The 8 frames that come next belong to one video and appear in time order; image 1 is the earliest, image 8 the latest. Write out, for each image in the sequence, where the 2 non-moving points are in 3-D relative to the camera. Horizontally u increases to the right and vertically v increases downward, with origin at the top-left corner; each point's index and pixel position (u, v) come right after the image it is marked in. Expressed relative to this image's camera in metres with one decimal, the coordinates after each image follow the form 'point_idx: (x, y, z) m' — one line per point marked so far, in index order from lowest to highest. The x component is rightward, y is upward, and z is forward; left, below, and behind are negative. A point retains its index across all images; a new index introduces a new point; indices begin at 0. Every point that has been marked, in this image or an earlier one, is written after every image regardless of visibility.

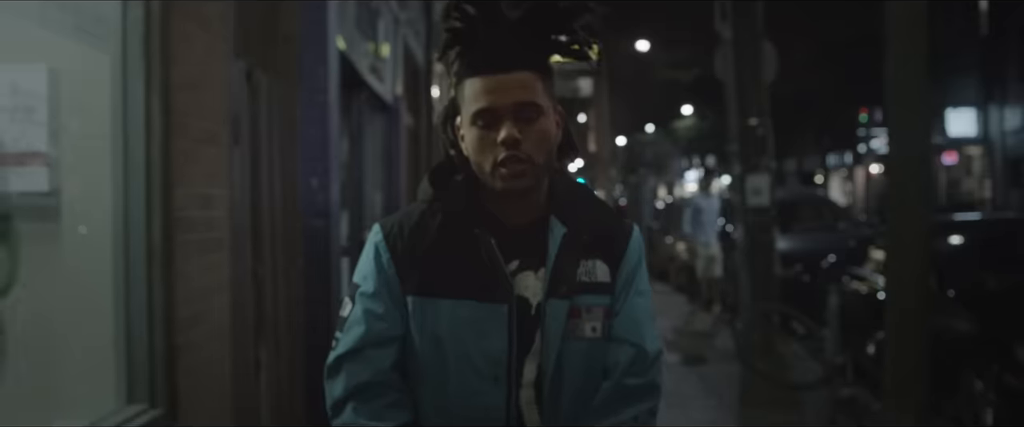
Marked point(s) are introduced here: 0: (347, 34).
0: (-1.2, +1.3, +8.0) m
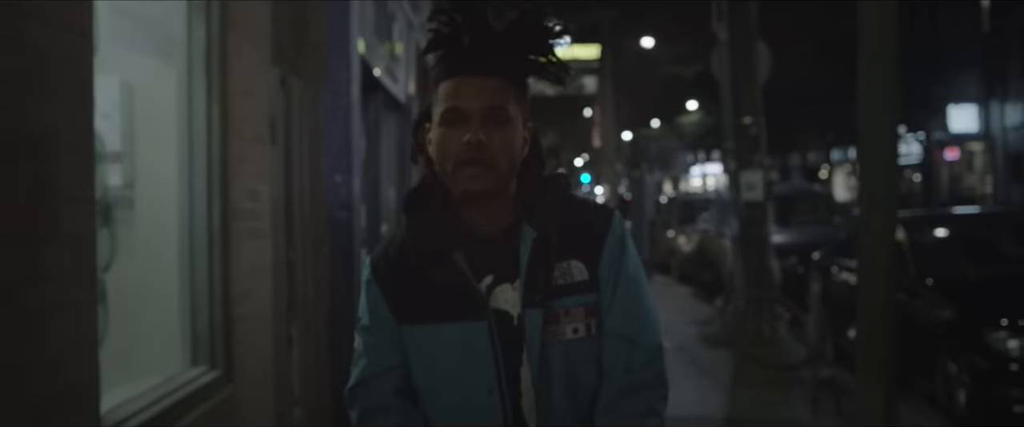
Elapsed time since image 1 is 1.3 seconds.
0: (-1.1, +1.4, +8.7) m
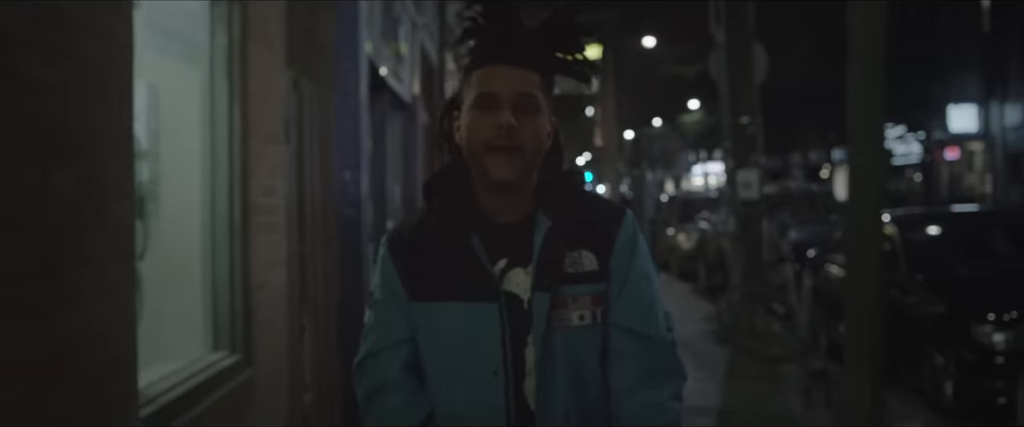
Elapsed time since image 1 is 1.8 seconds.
0: (-1.1, +1.4, +9.0) m
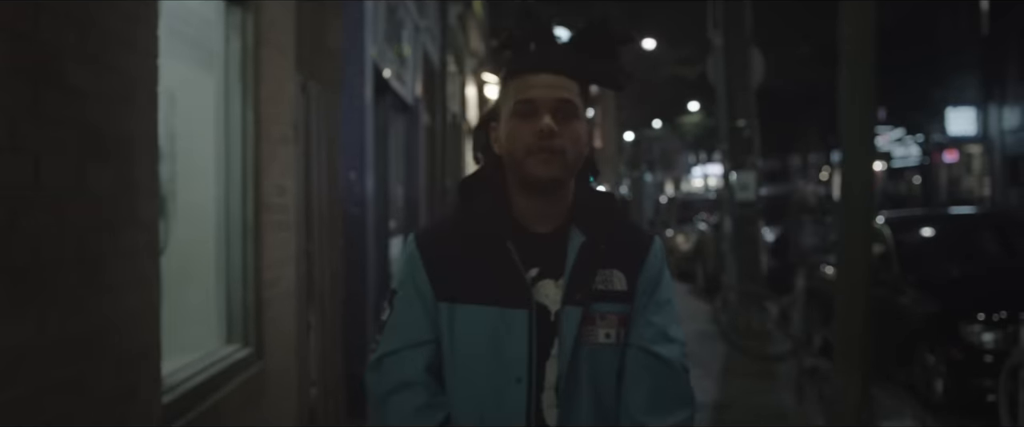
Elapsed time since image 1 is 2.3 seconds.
0: (-1.1, +1.4, +9.2) m
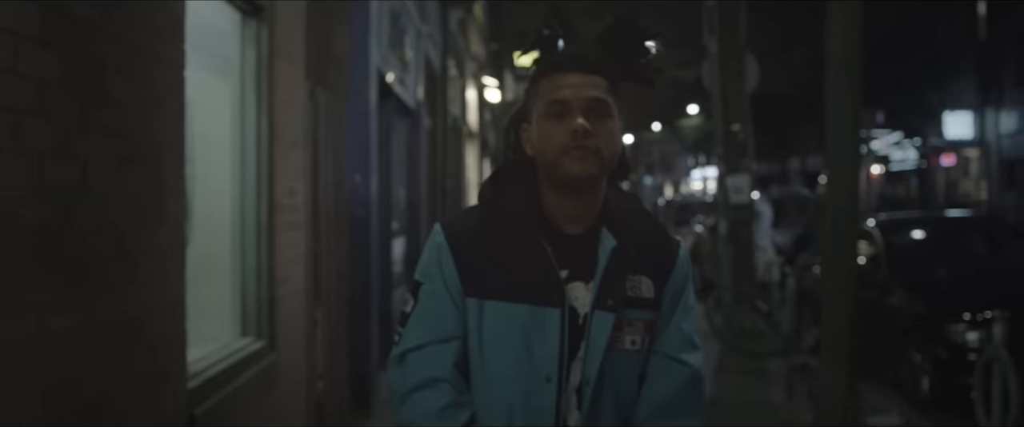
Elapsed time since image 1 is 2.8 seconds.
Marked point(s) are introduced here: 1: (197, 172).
0: (-1.1, +1.4, +9.5) m
1: (-1.4, +0.2, +5.0) m
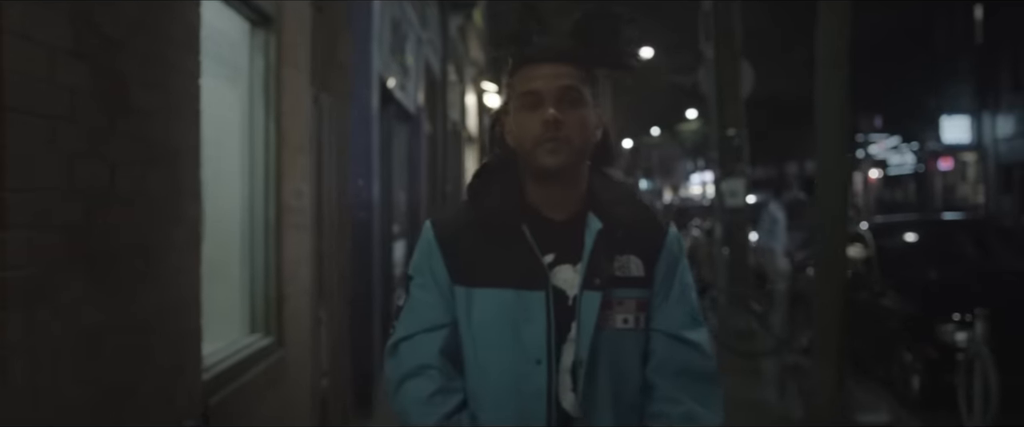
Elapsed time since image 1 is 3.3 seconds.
0: (-1.1, +1.4, +9.7) m
1: (-1.4, +0.2, +5.2) m
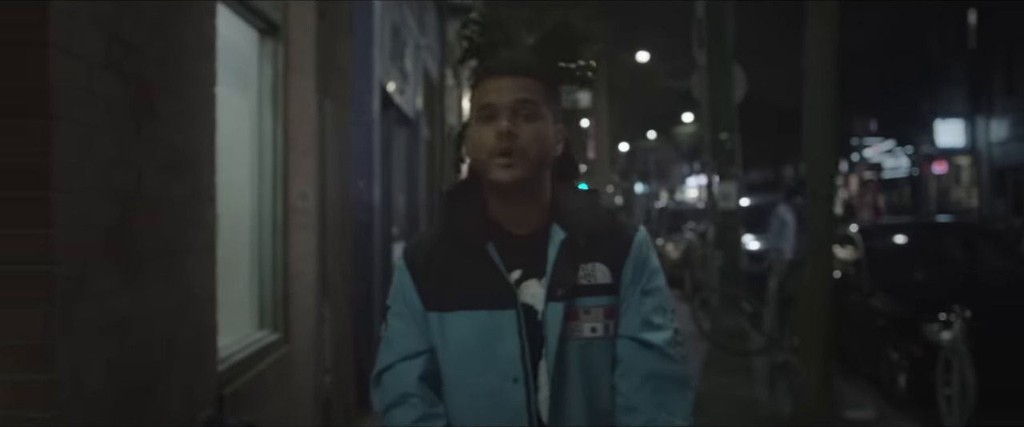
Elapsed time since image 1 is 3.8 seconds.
0: (-1.2, +1.4, +10.0) m
1: (-1.4, +0.2, +5.5) m
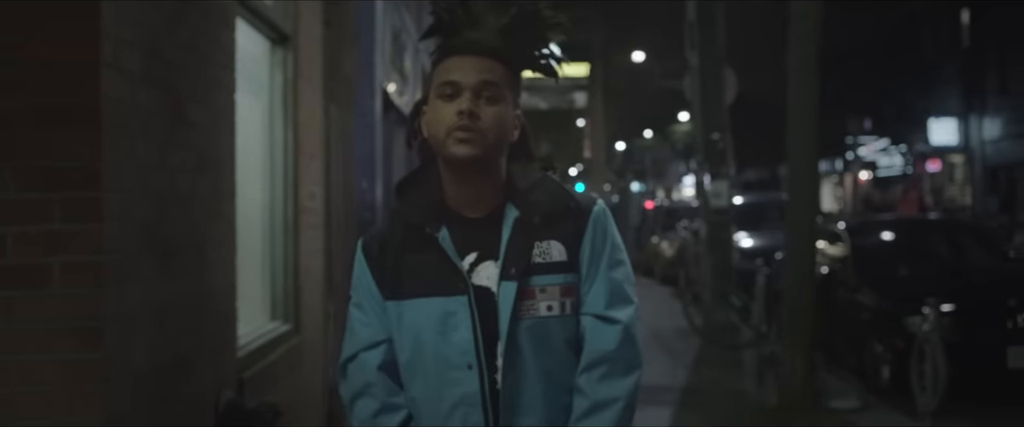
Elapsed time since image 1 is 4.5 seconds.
0: (-1.2, +1.4, +10.3) m
1: (-1.5, +0.2, +5.8) m
